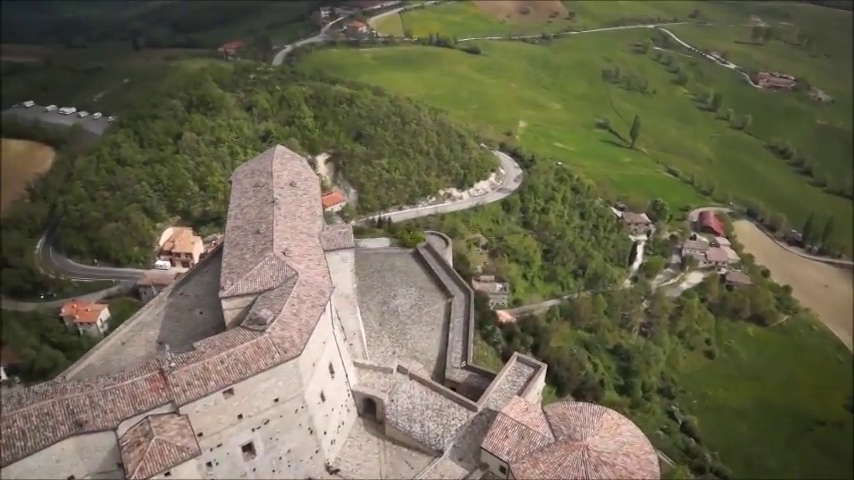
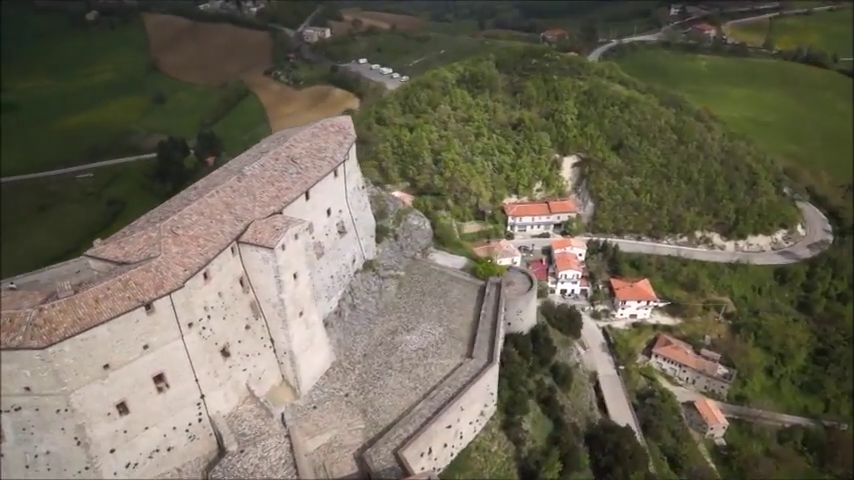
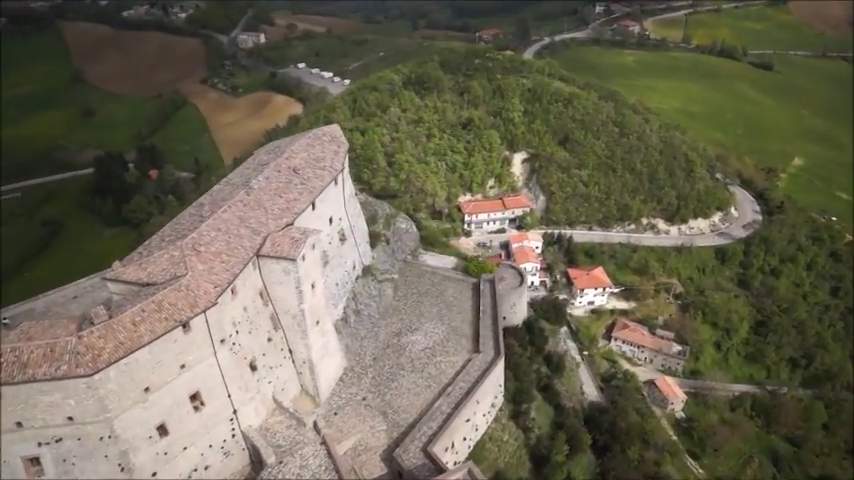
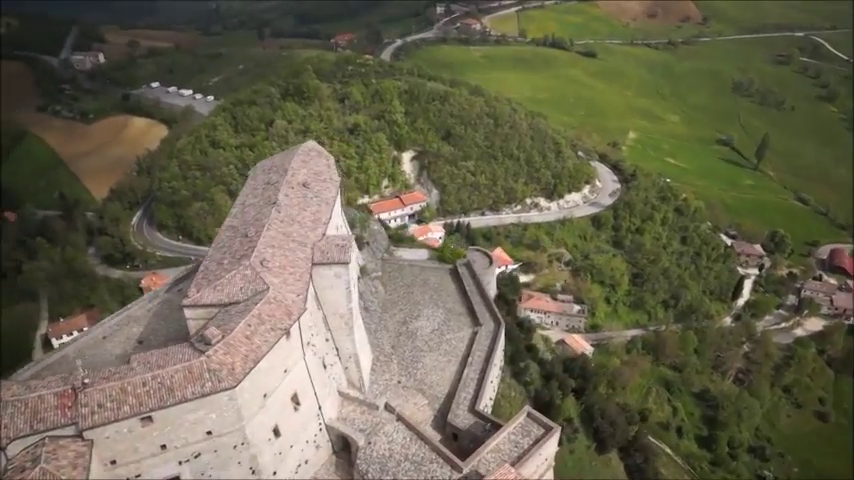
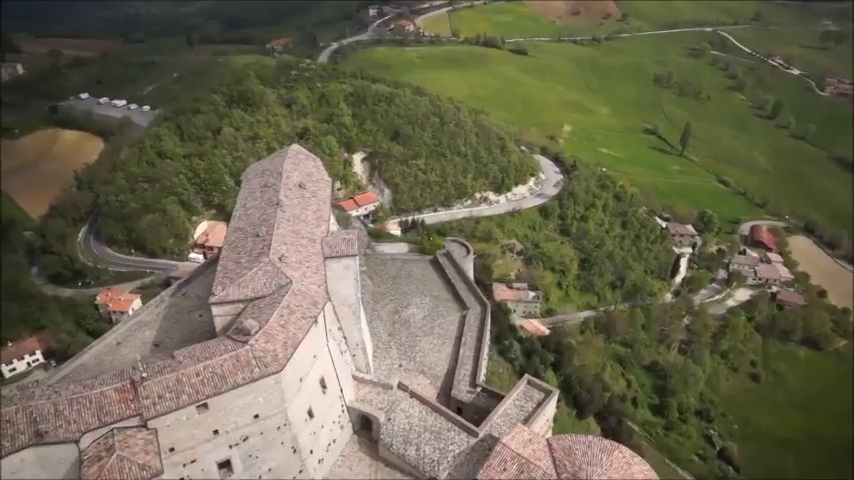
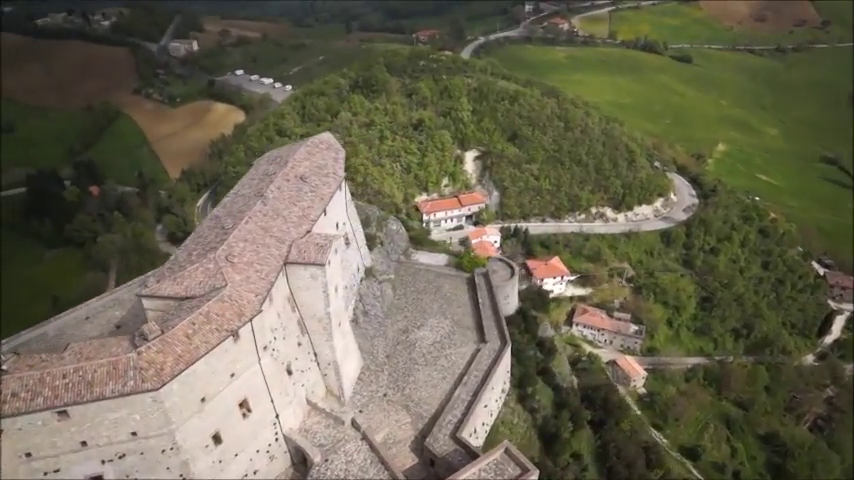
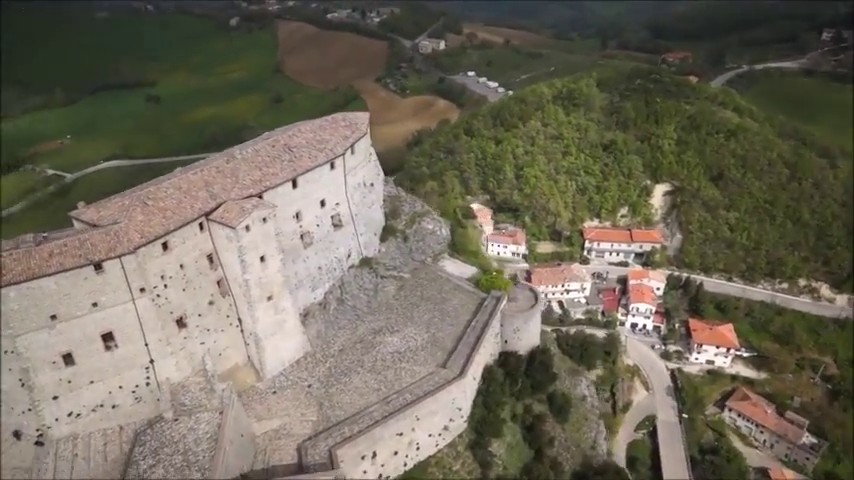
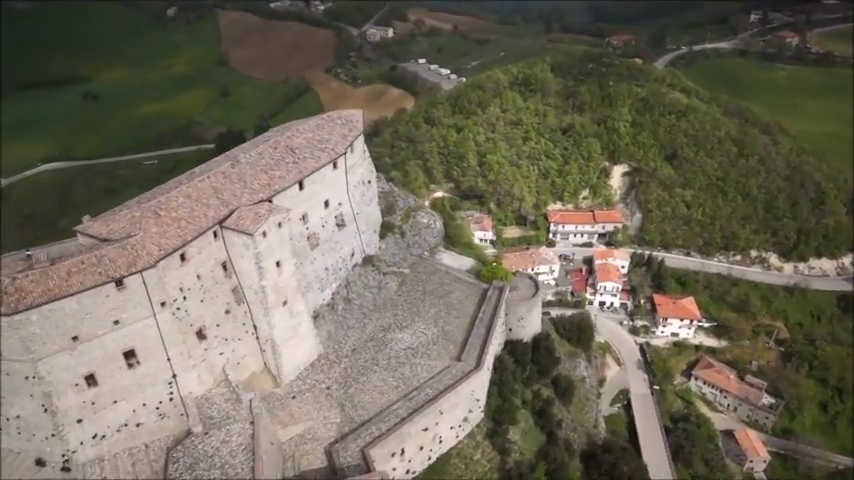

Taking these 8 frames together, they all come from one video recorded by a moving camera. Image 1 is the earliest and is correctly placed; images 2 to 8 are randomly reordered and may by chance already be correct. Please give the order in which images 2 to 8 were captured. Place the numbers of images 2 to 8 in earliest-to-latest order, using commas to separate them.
5, 4, 6, 3, 2, 8, 7
